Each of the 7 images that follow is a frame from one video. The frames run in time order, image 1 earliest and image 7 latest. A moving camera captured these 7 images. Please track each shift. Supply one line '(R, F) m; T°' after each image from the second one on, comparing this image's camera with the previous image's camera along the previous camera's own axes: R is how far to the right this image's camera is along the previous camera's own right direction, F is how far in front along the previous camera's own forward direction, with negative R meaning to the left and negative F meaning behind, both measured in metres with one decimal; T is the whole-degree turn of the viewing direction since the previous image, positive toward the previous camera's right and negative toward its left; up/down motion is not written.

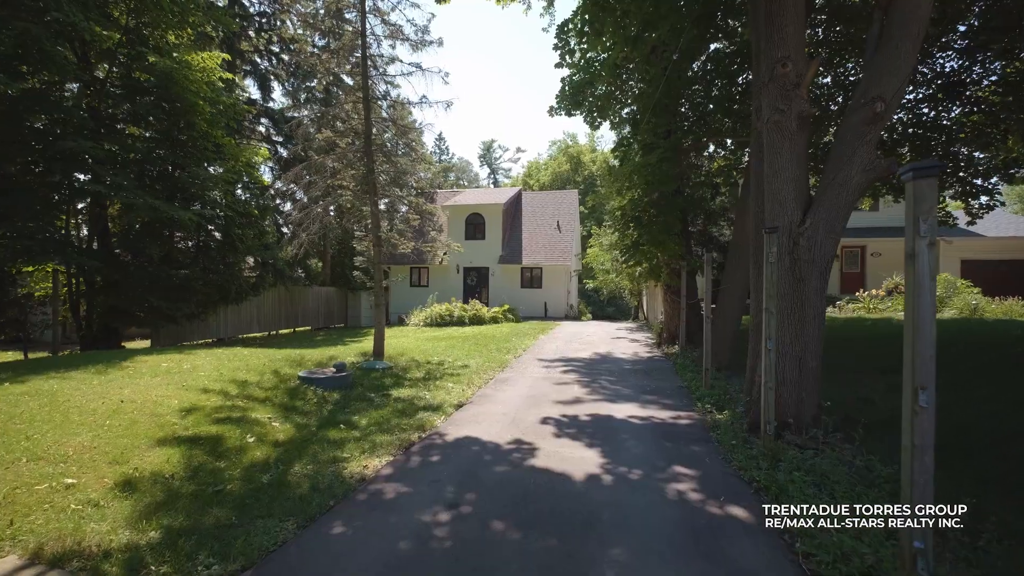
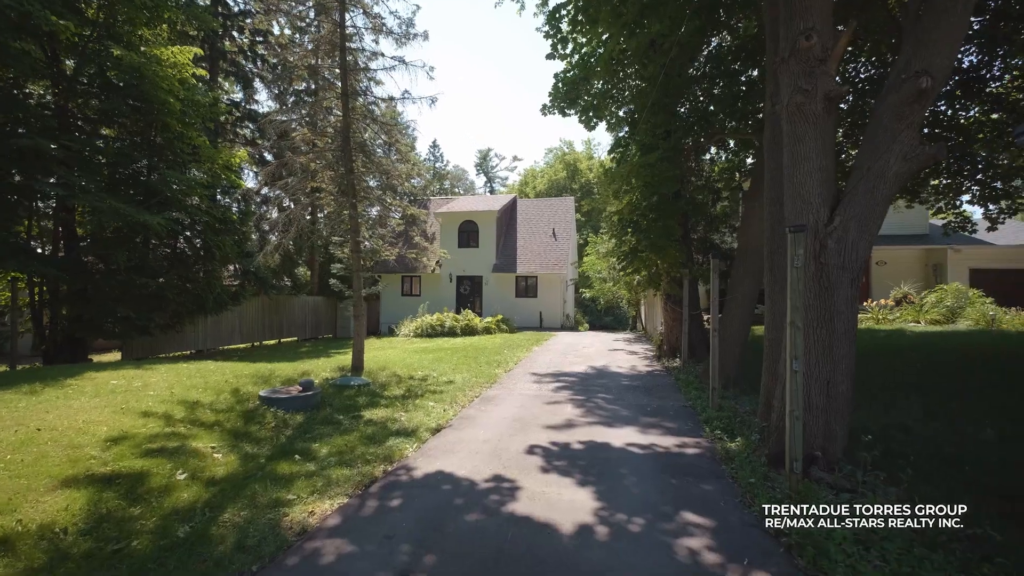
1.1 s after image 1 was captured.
(+0.2, +0.8) m; 0°
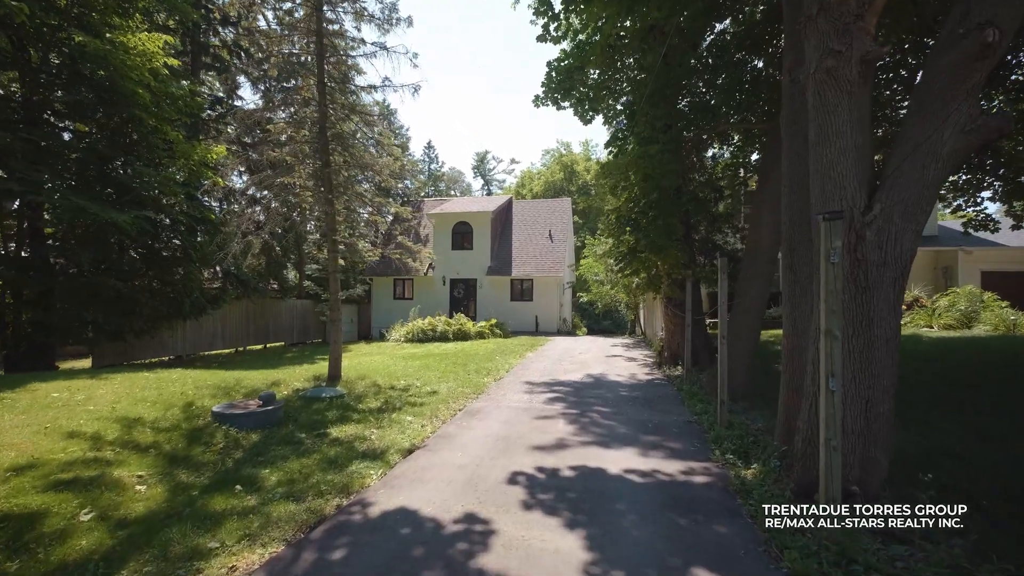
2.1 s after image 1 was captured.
(+0.2, +0.8) m; 0°
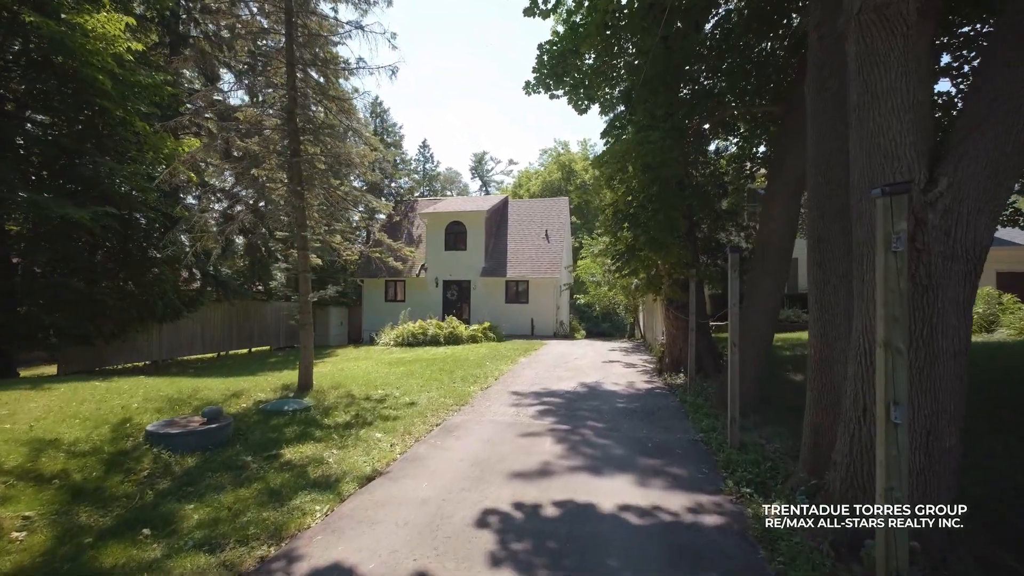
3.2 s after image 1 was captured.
(+0.3, +0.9) m; 0°
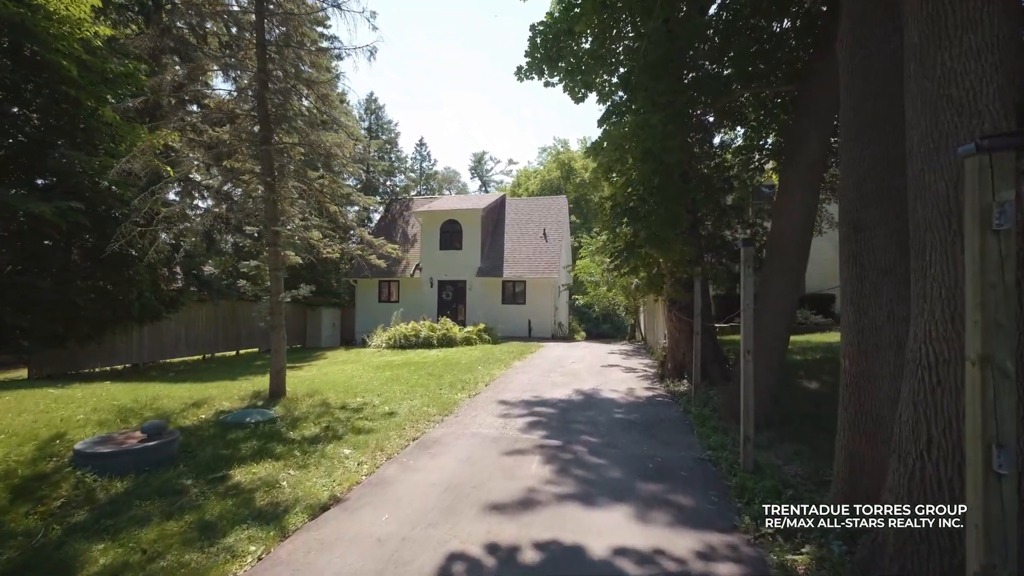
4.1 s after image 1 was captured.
(+0.2, +0.7) m; 0°
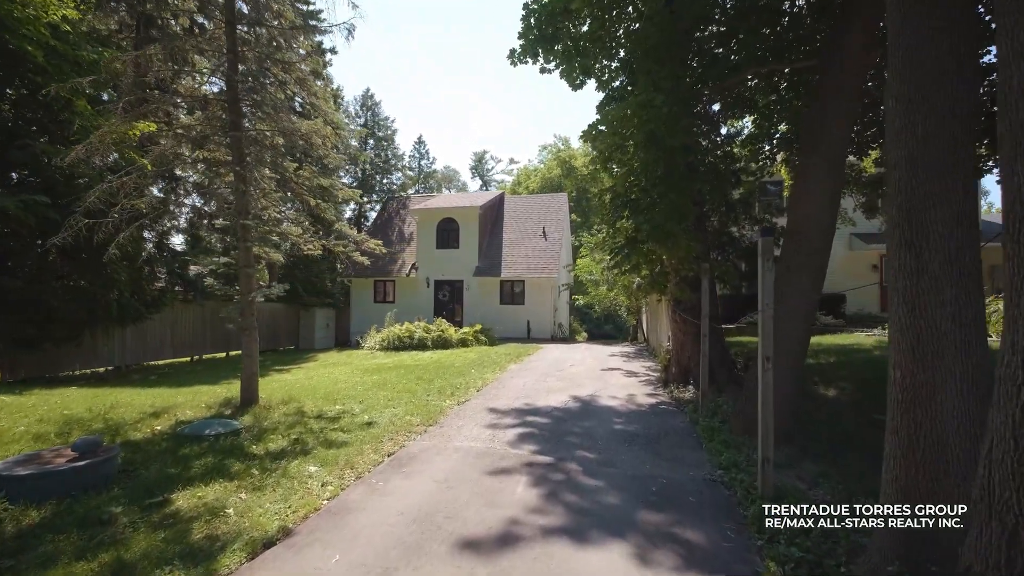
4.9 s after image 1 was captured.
(+0.2, +0.7) m; 0°
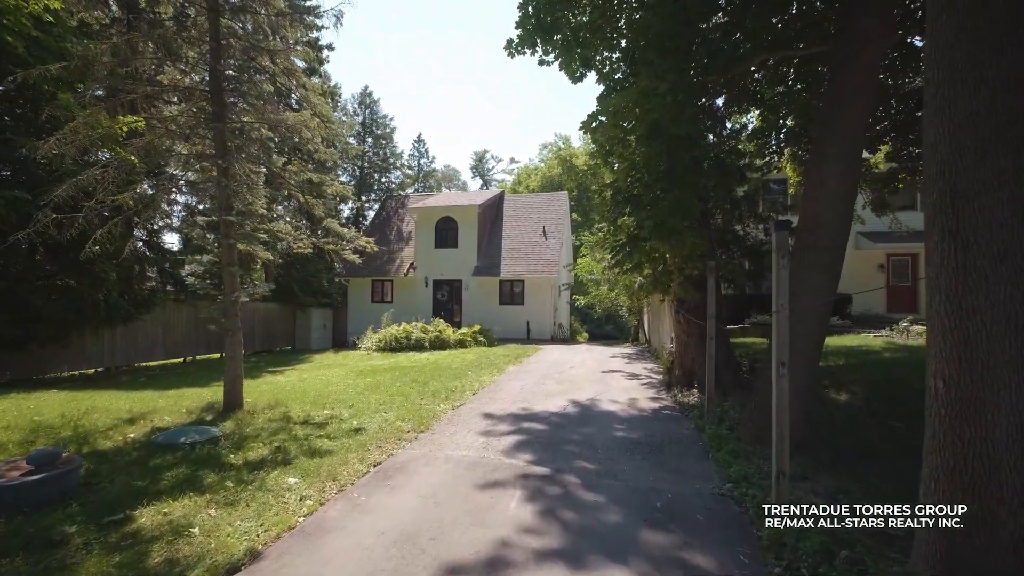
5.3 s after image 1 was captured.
(+0.1, +0.4) m; 0°
